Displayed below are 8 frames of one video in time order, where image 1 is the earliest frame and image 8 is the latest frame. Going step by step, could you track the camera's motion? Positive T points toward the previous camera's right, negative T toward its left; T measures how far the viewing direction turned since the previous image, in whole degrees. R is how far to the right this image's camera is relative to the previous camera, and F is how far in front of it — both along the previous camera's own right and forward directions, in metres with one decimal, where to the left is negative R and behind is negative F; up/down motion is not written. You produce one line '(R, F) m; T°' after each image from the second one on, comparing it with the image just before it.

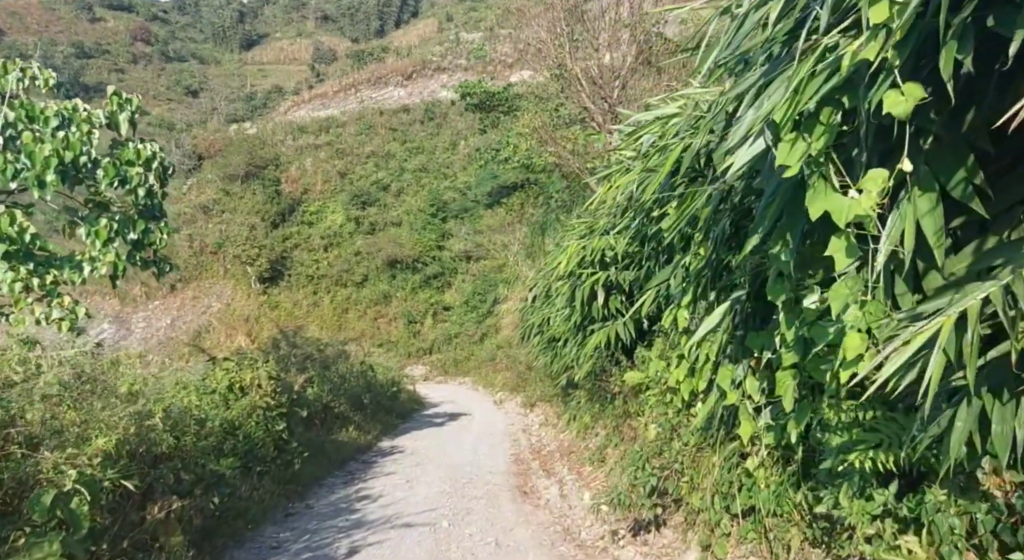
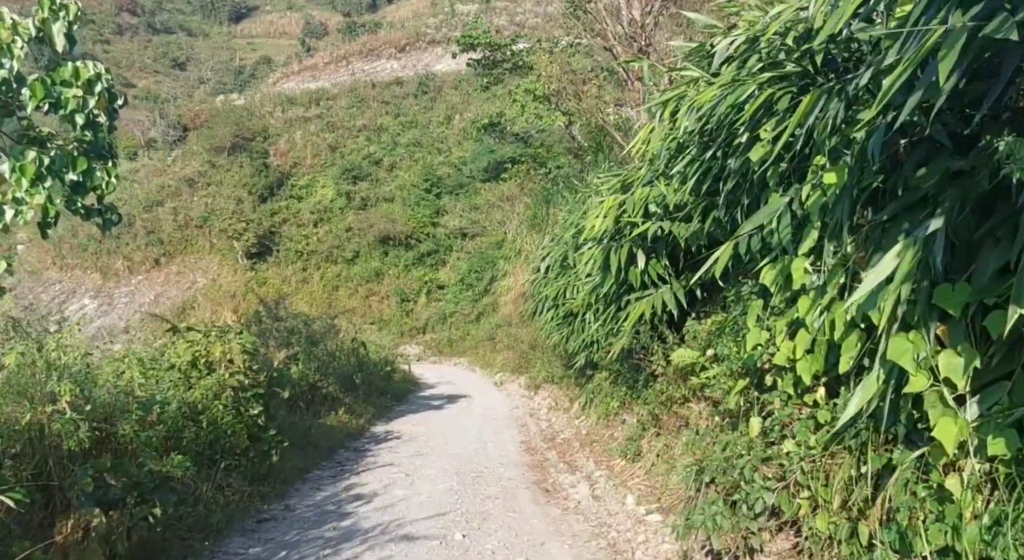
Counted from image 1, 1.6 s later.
(-0.2, +1.3) m; +1°
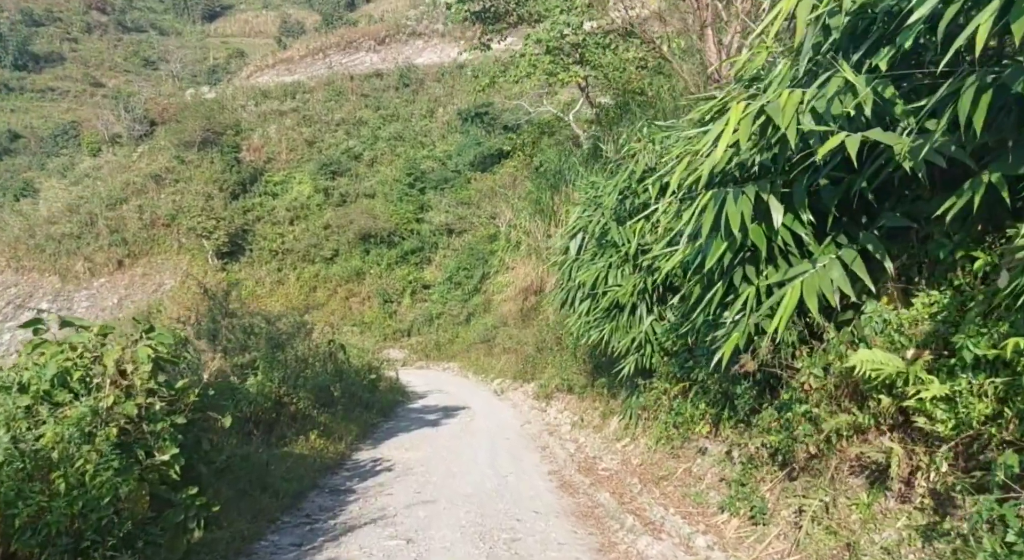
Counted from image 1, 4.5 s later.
(-0.4, +2.4) m; +1°
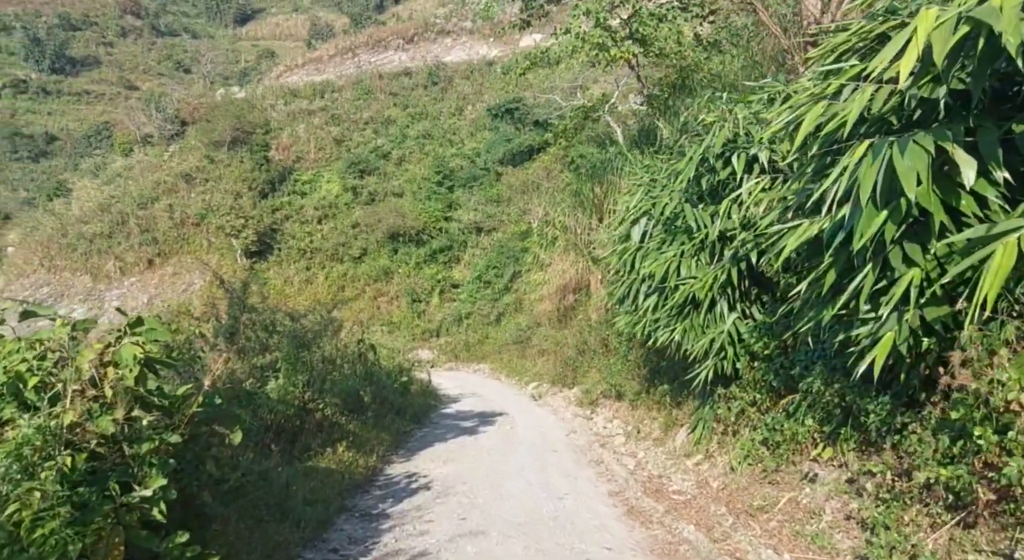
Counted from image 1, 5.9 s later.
(-0.2, +1.0) m; -2°
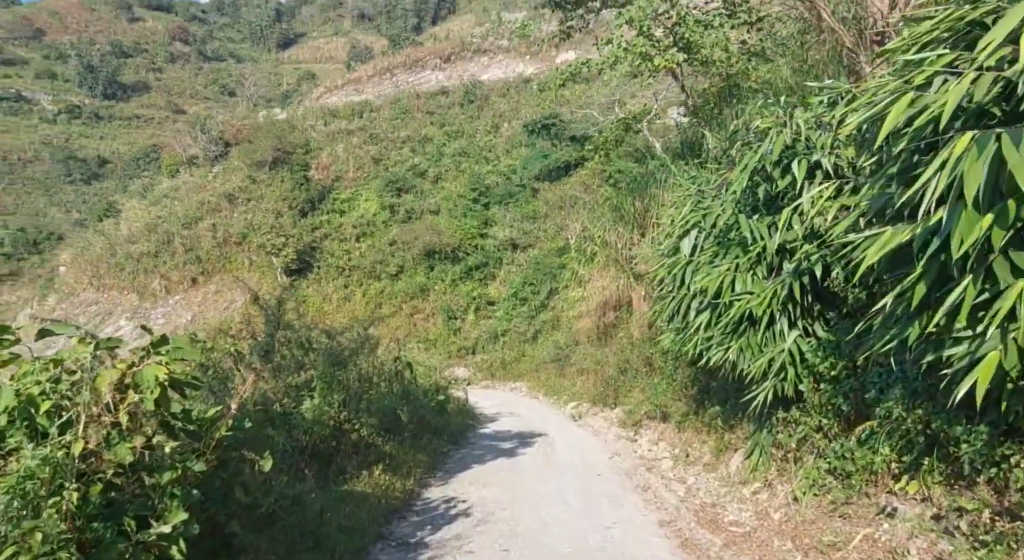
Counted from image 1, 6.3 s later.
(-0.1, +0.3) m; -2°
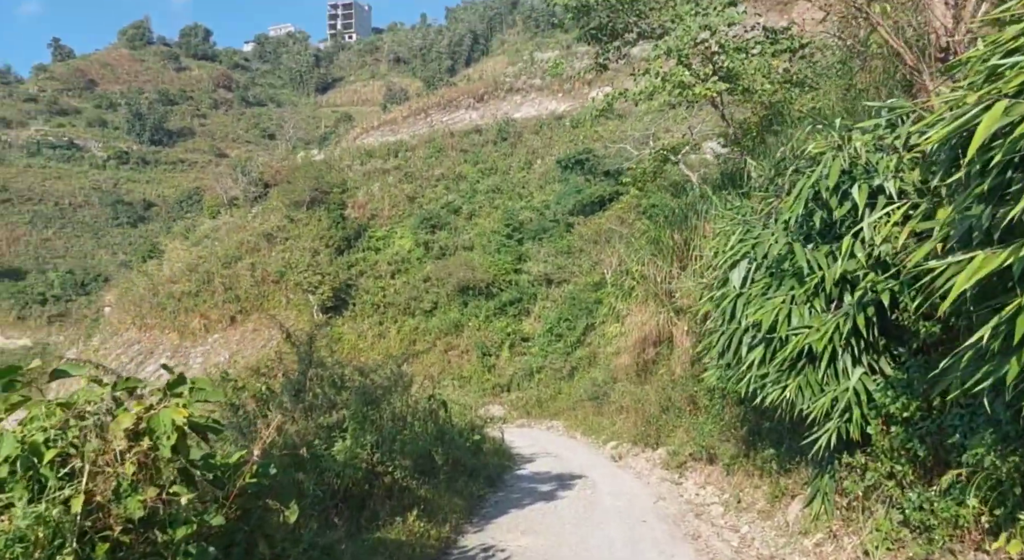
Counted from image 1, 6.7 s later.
(-0.1, +0.3) m; -2°
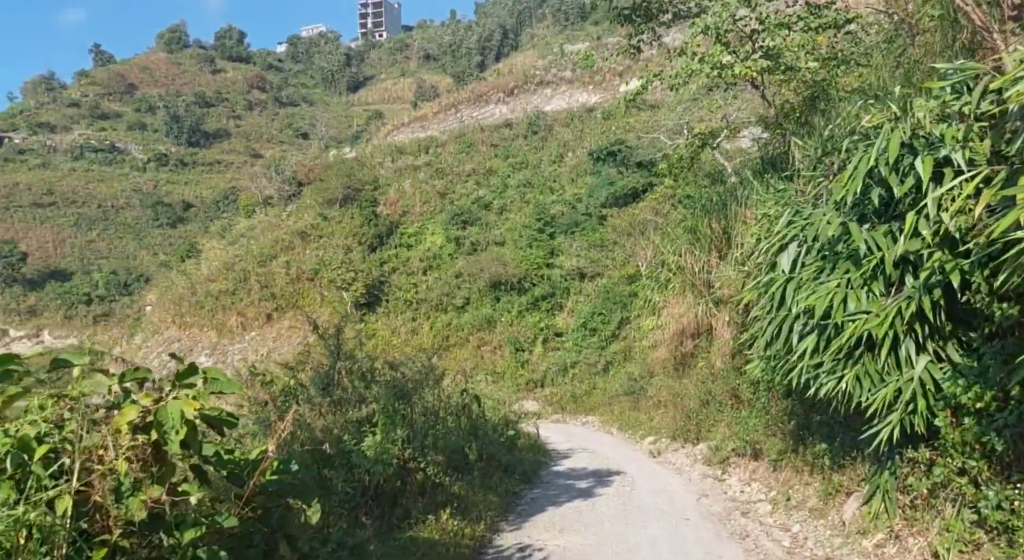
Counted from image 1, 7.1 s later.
(0.0, +0.3) m; -2°
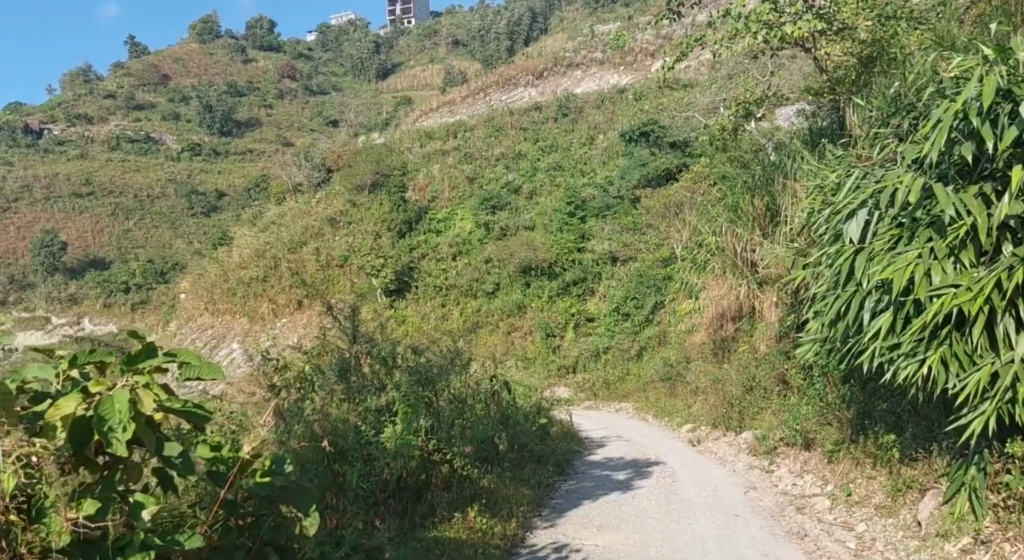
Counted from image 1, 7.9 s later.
(0.0, +0.6) m; -2°
